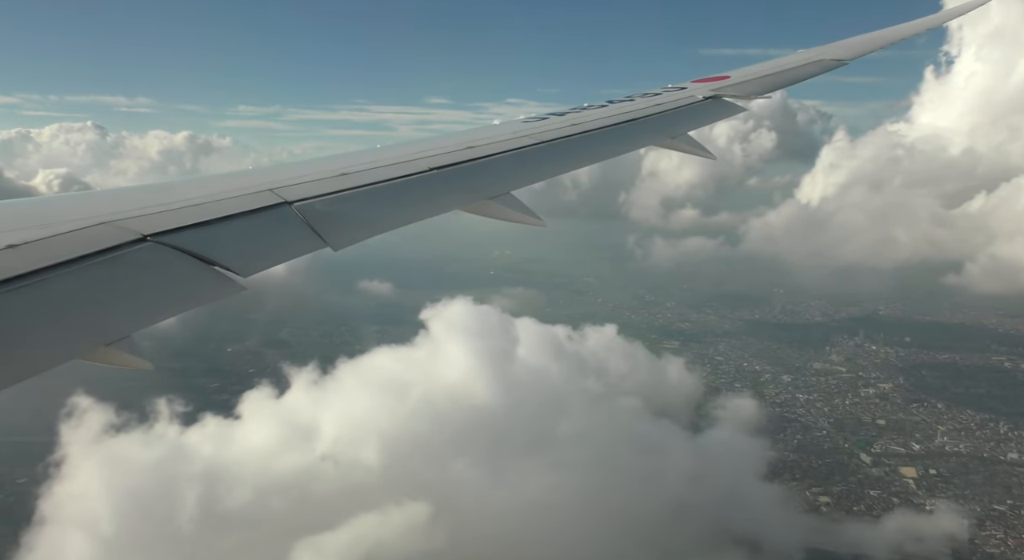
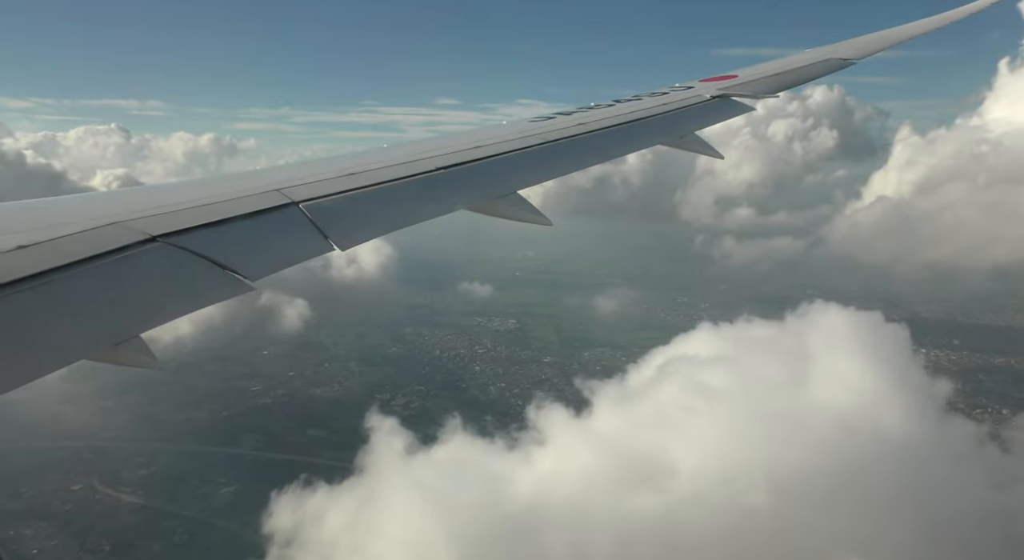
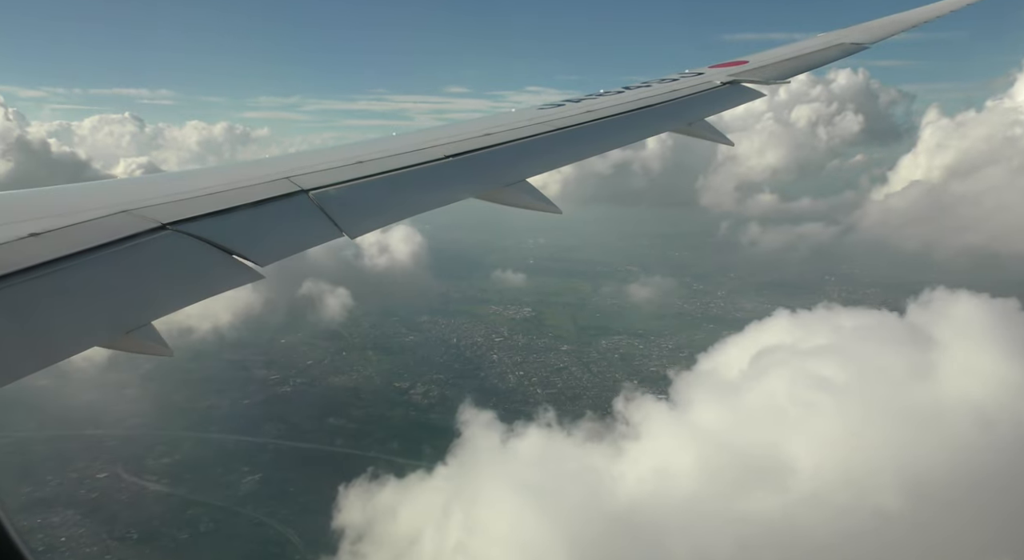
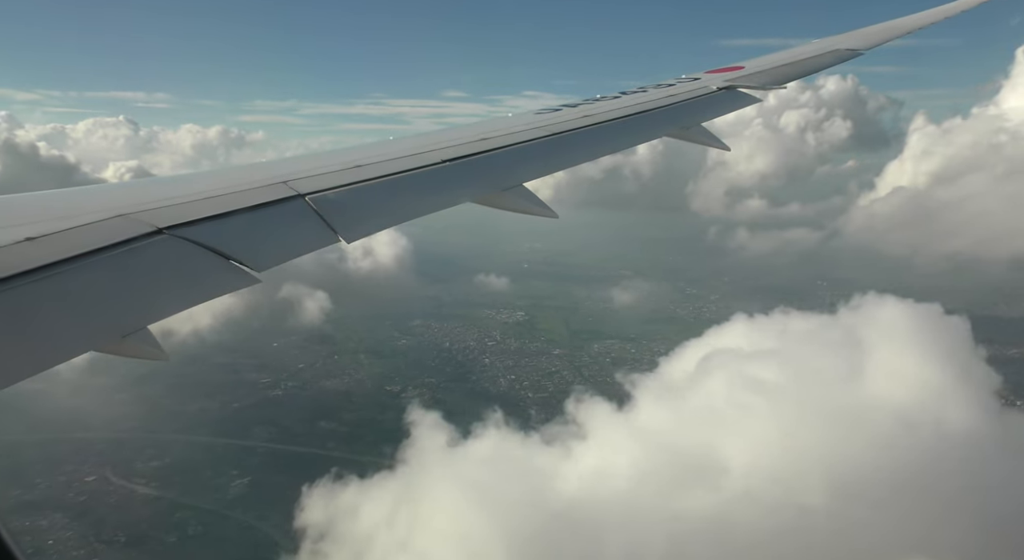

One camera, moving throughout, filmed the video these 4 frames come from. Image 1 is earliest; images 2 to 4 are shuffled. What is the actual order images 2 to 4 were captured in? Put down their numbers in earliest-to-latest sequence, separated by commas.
2, 4, 3
